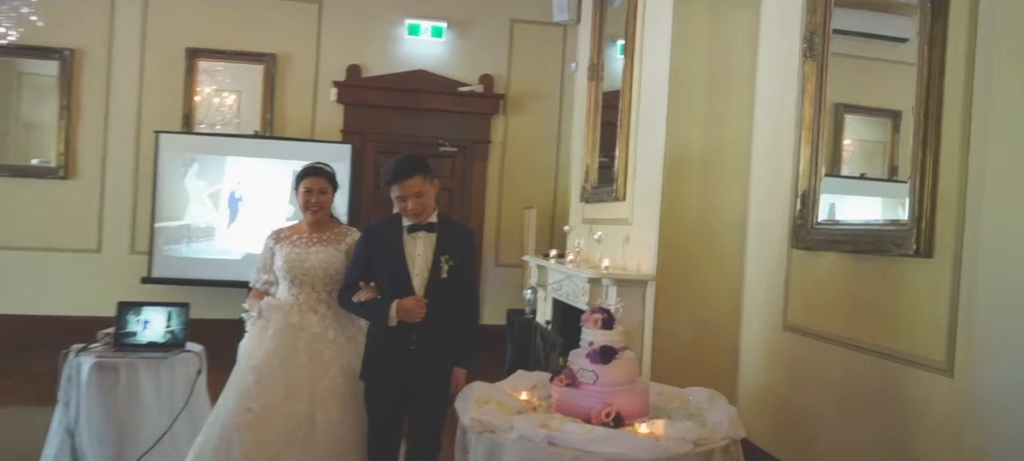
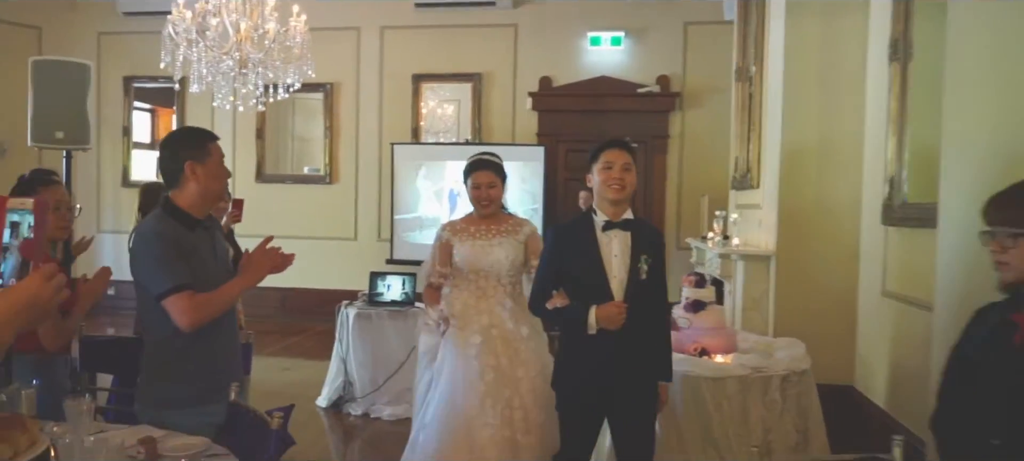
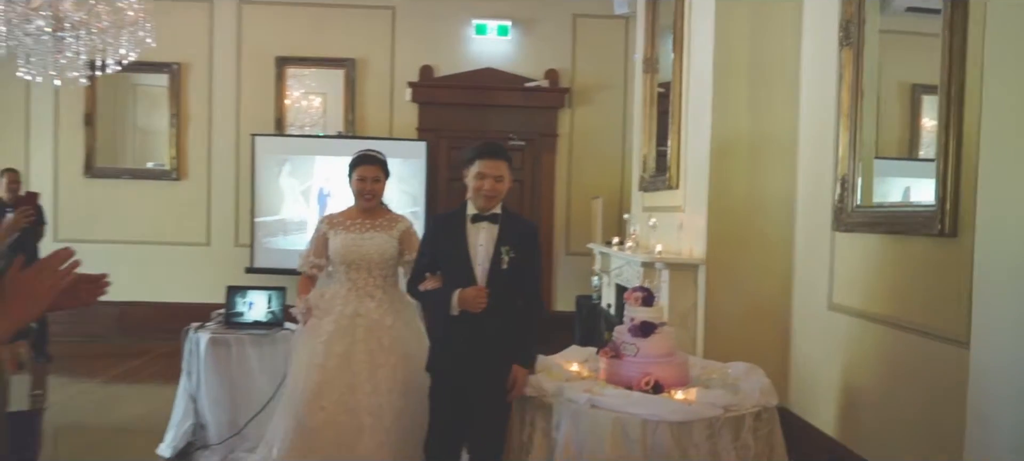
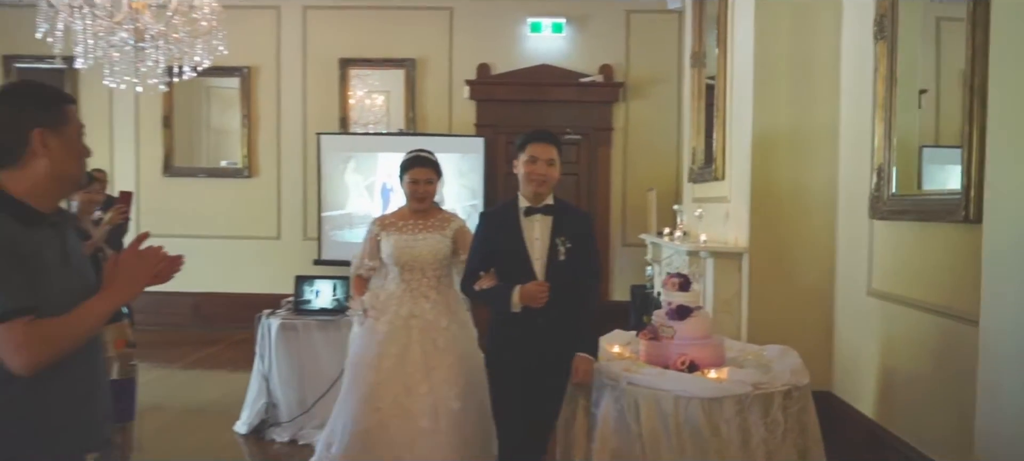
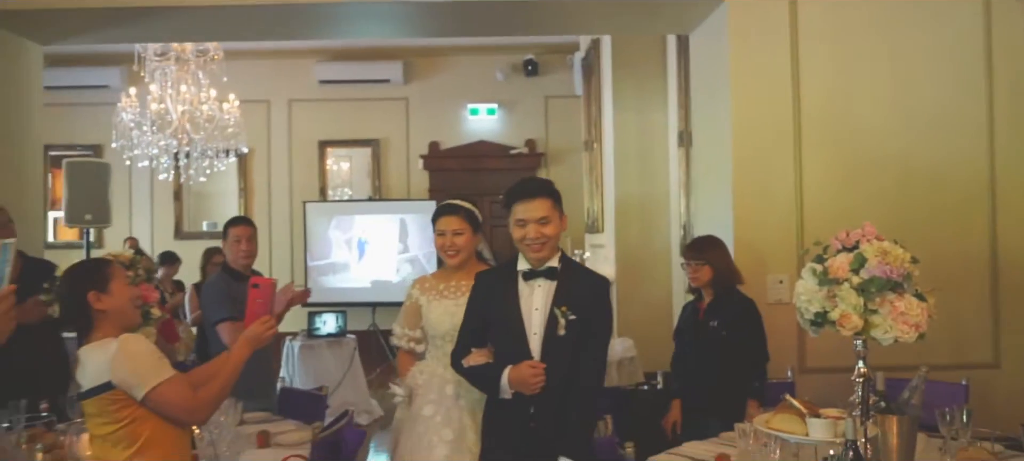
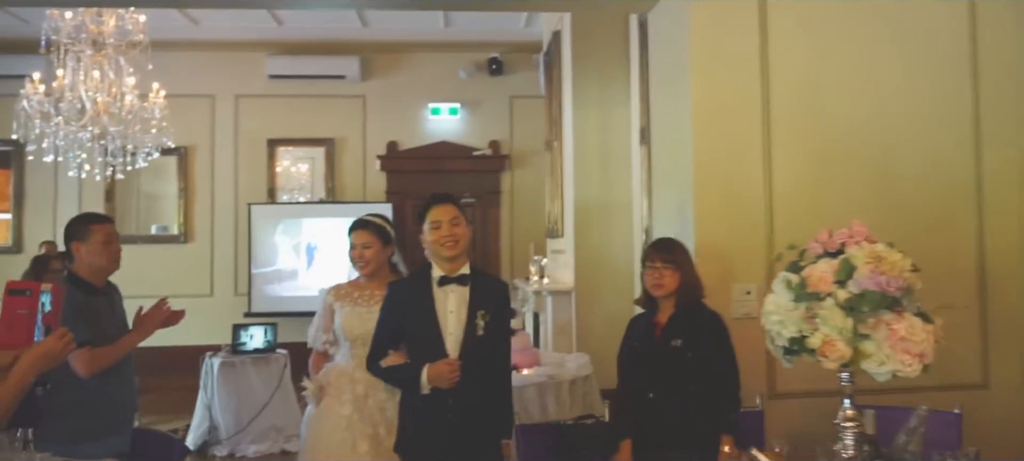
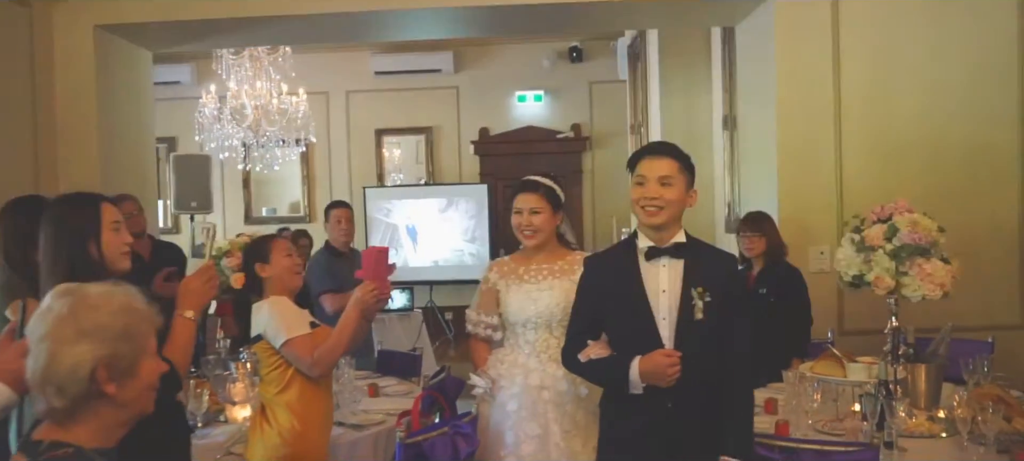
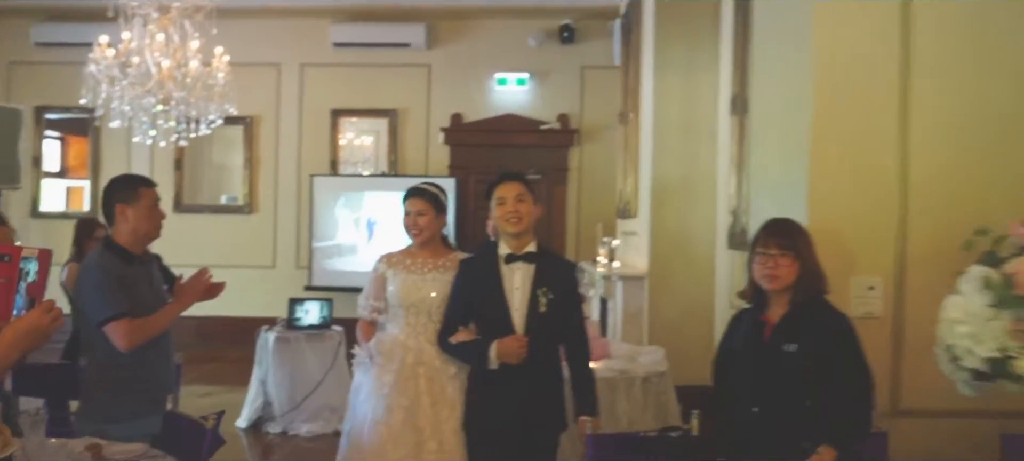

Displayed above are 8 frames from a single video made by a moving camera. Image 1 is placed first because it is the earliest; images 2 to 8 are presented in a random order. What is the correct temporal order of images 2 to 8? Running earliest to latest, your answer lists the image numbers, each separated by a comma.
3, 4, 2, 8, 6, 5, 7
